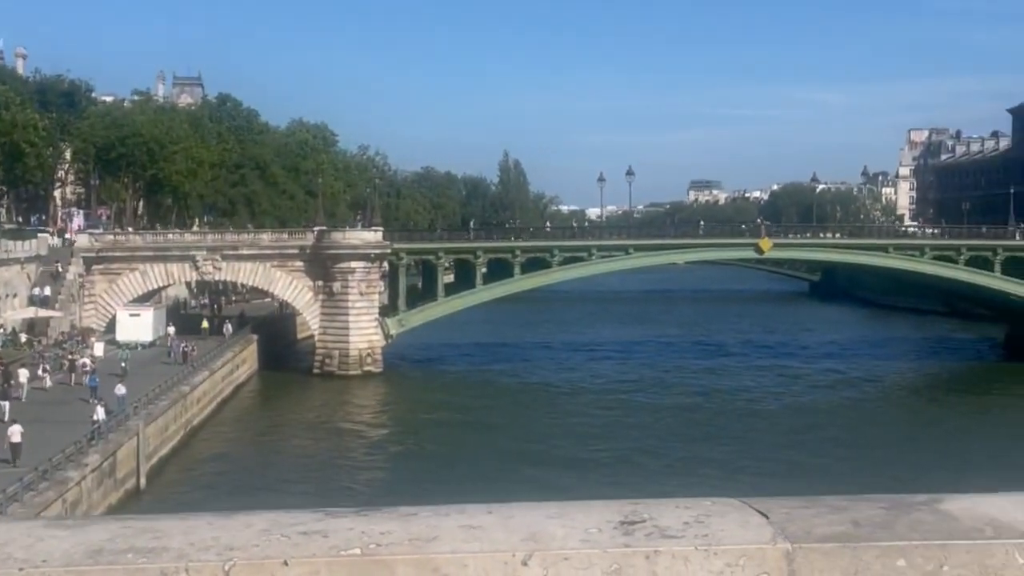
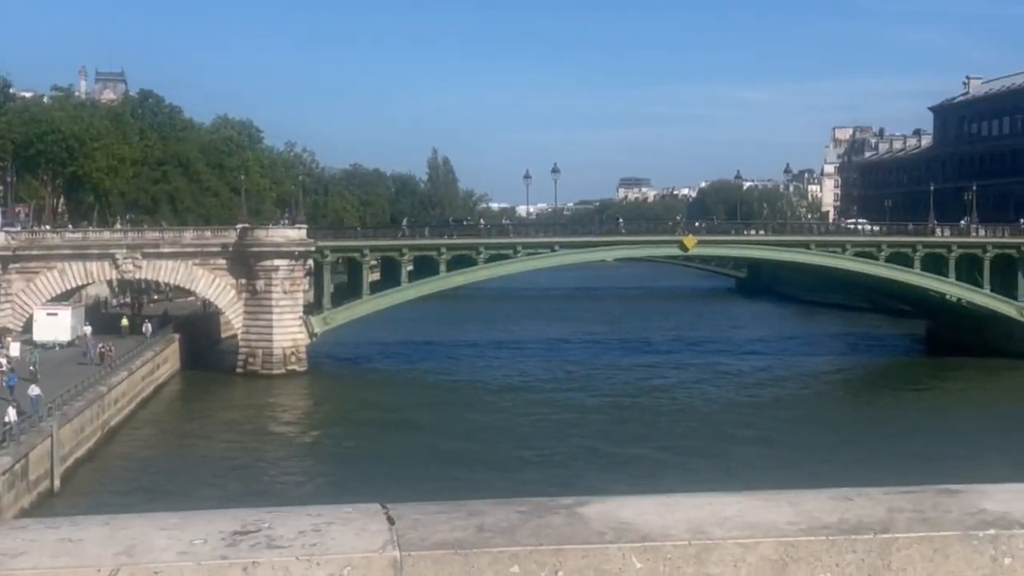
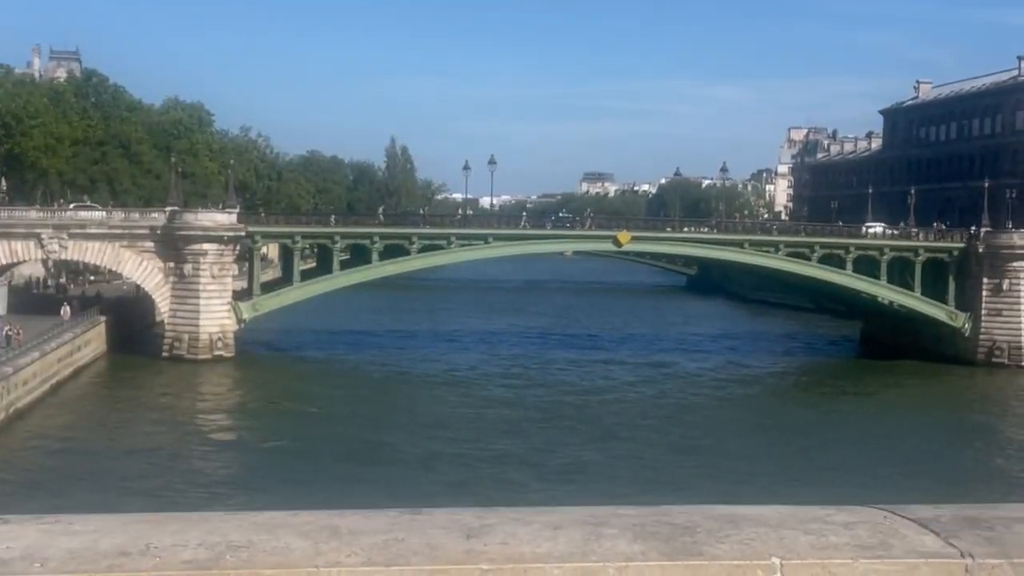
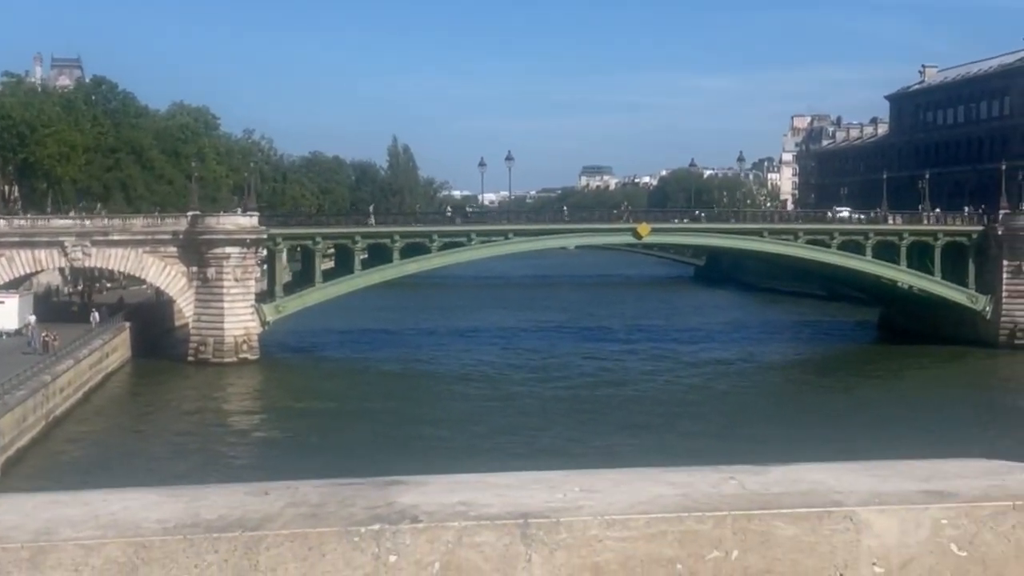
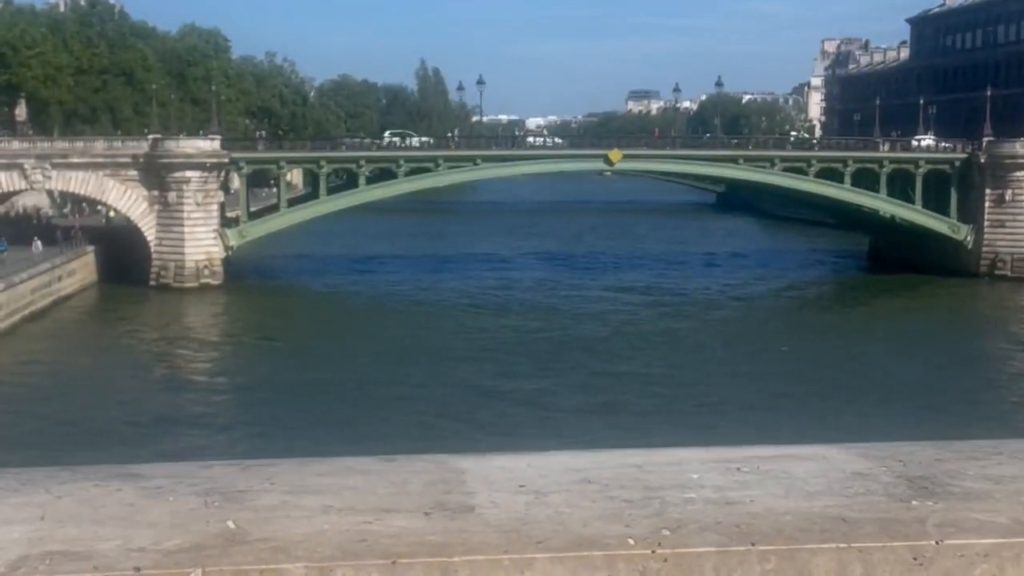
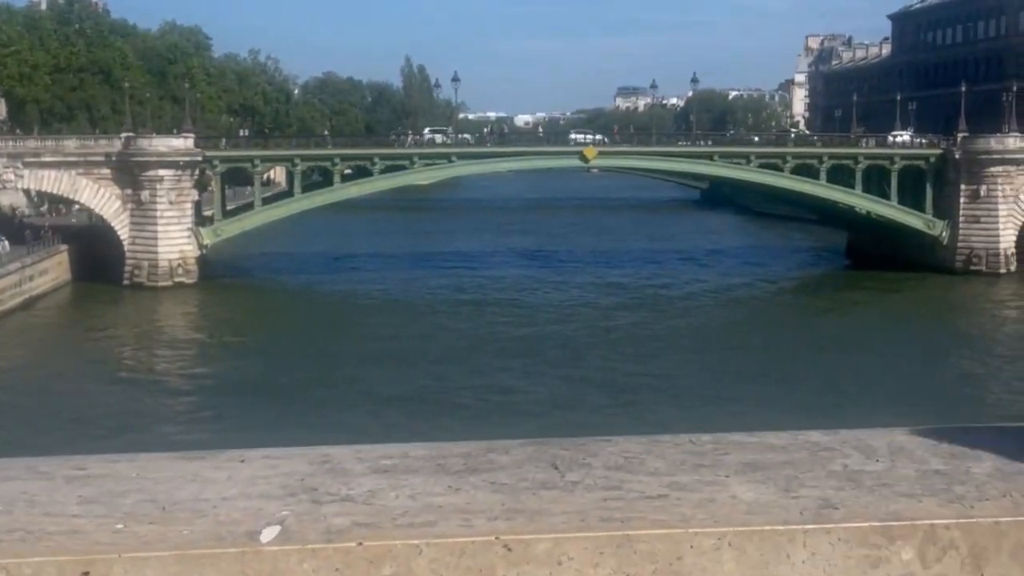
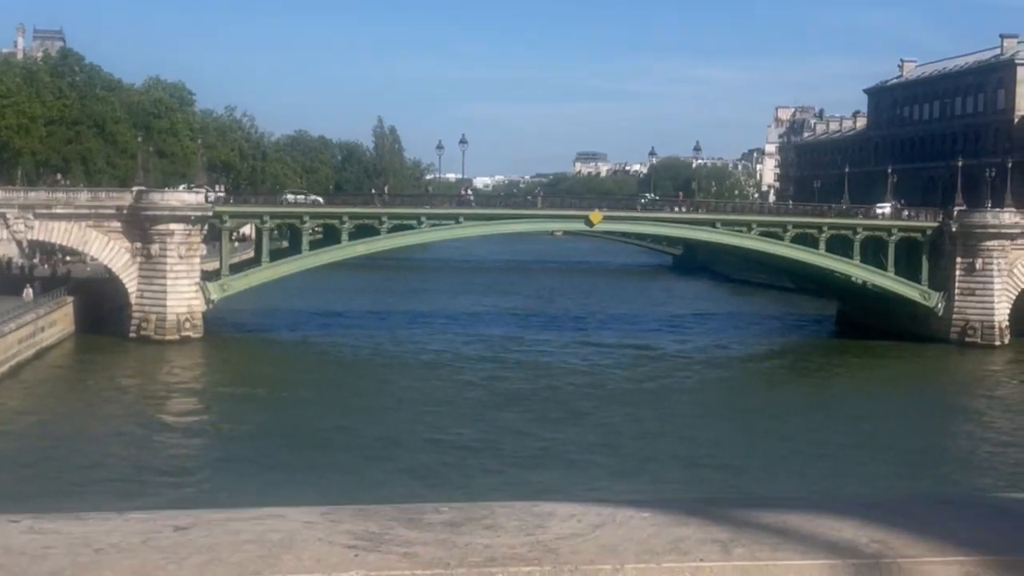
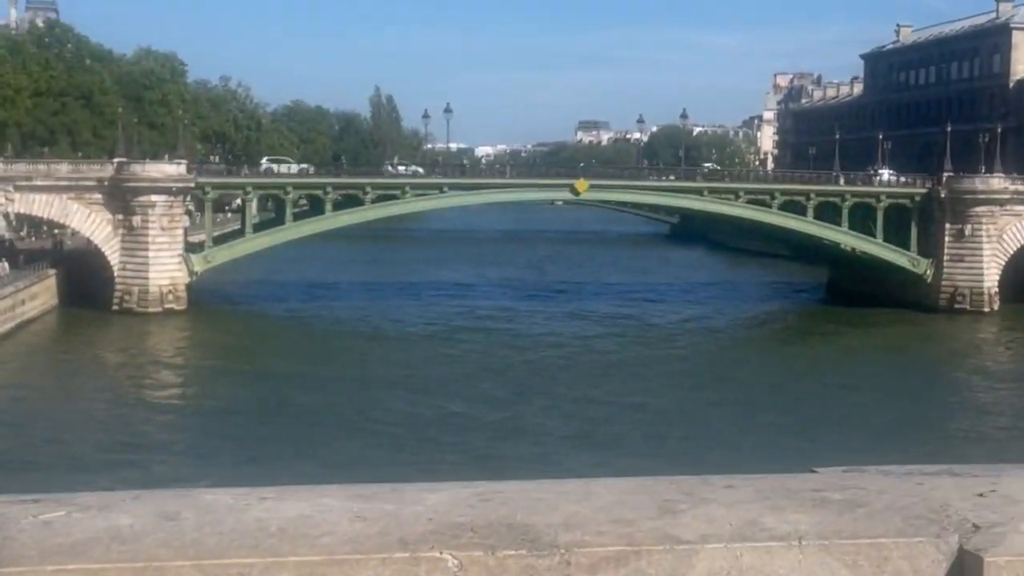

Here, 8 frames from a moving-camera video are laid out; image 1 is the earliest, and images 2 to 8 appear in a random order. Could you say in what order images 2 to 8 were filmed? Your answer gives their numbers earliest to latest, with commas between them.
2, 4, 3, 7, 8, 5, 6
